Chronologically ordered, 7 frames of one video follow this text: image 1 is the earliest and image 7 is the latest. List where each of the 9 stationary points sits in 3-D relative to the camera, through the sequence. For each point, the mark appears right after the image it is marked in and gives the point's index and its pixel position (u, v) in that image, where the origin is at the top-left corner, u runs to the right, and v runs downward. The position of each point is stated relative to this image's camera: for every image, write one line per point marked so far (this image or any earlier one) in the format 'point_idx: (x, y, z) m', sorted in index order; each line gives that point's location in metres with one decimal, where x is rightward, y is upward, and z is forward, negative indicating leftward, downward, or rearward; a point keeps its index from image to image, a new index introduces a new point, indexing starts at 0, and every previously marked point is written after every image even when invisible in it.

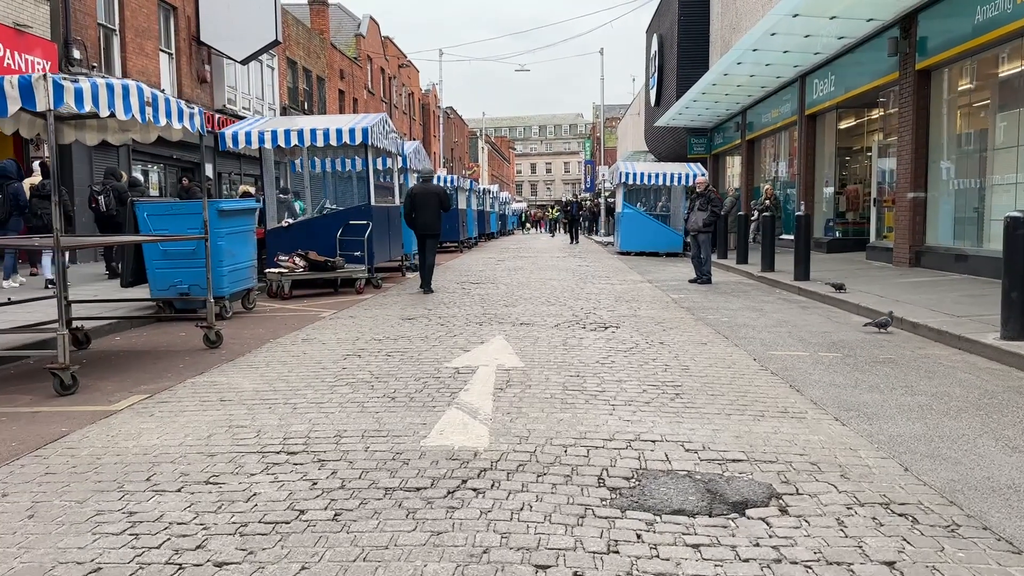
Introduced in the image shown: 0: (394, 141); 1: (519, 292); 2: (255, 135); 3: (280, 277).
0: (-2.2, +2.7, +15.0) m
1: (+0.1, 0.0, +11.9) m
2: (-4.1, +2.4, +13.1) m
3: (-3.4, +0.2, +11.9) m
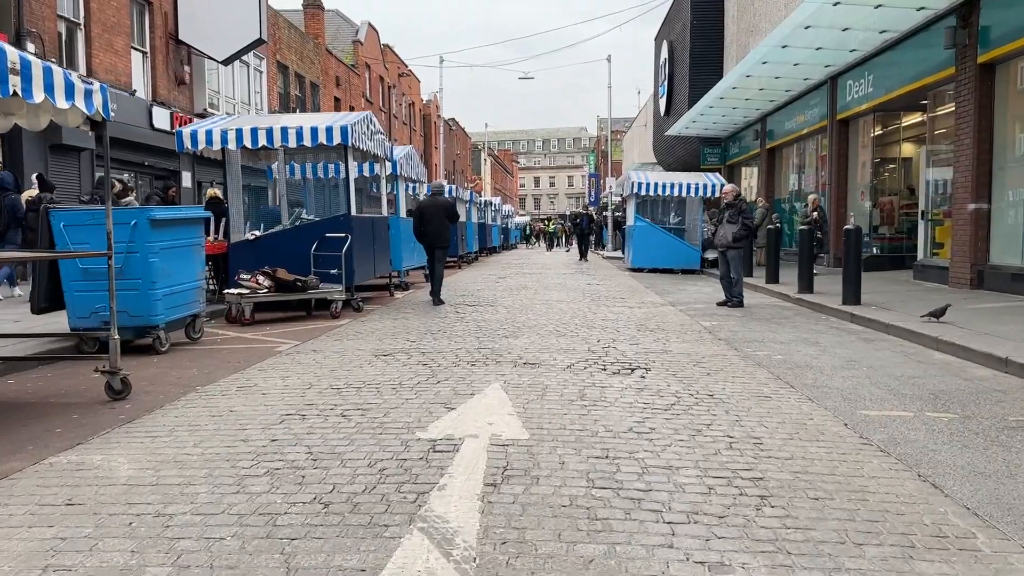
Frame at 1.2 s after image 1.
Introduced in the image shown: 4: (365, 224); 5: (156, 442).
0: (-2.1, +2.3, +13.3) m
1: (+0.2, -0.4, +10.1) m
2: (-4.1, +2.1, +11.3) m
3: (-3.4, -0.1, +10.1) m
4: (-2.2, +0.9, +12.1) m
5: (-2.0, -0.9, +4.5) m
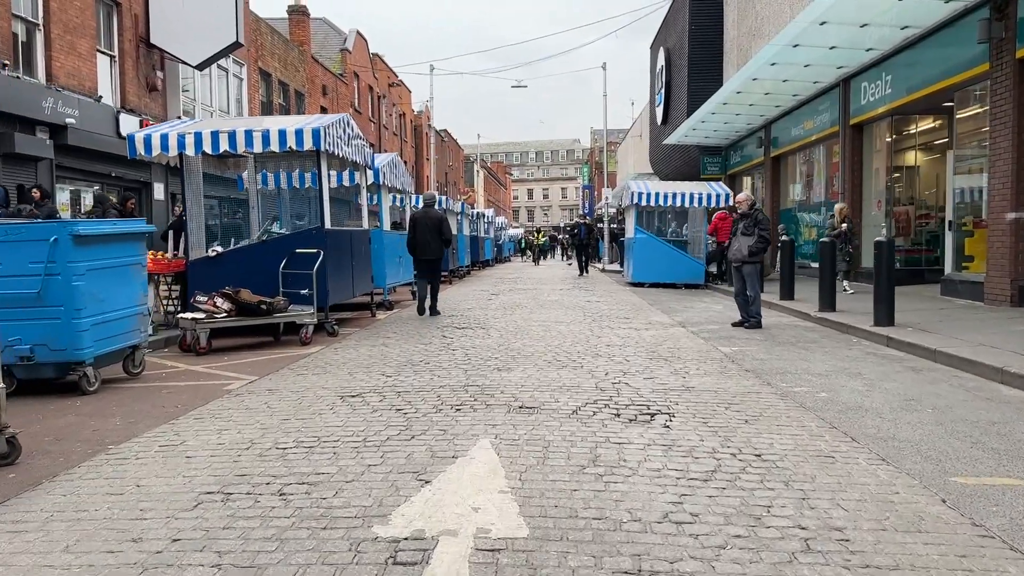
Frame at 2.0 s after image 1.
0: (-2.2, +2.0, +12.1) m
1: (+0.1, -0.6, +8.9) m
2: (-4.2, +1.8, +10.1) m
3: (-3.4, -0.4, +8.9) m
4: (-2.3, +0.7, +10.9) m
5: (-2.0, -1.0, +3.3) m
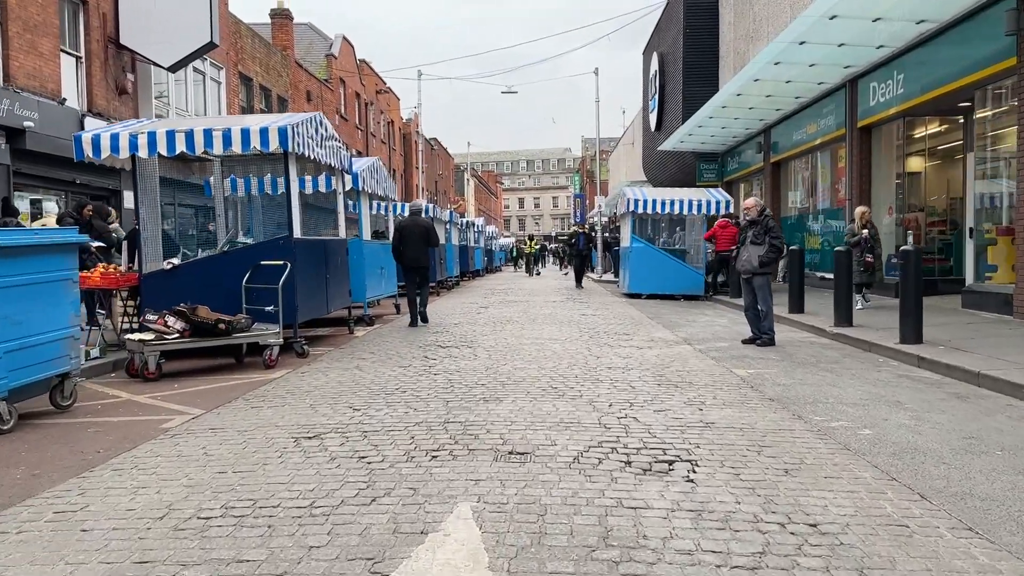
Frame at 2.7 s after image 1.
0: (-2.4, +1.8, +11.1) m
1: (0.0, -0.8, +7.9) m
2: (-4.3, +1.7, +9.1) m
3: (-3.5, -0.6, +7.8) m
4: (-2.4, +0.5, +9.9) m
5: (-2.0, -1.1, +2.3) m
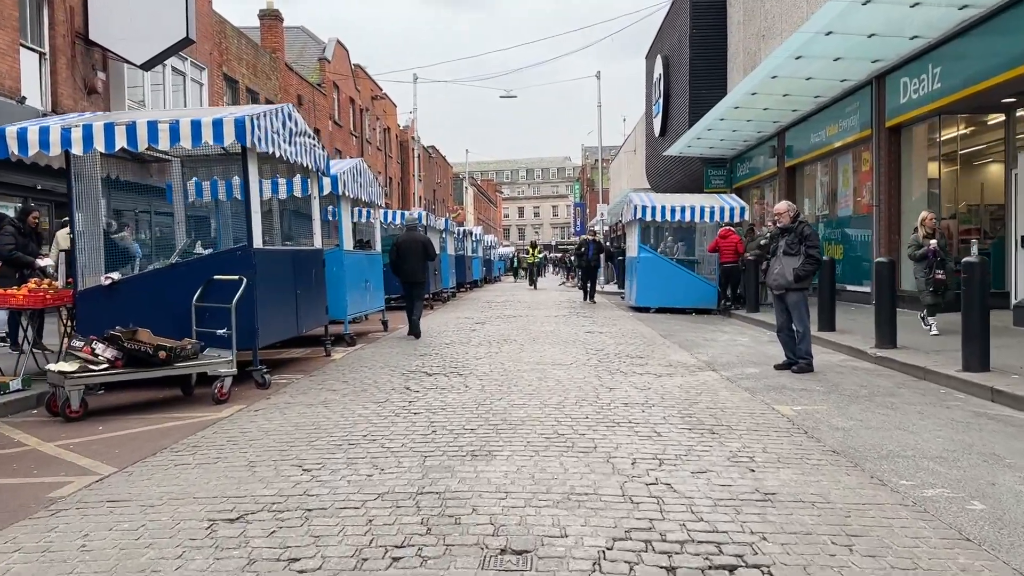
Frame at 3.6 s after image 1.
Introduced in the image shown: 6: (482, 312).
0: (-2.4, +1.6, +9.8) m
1: (0.0, -0.9, +6.6) m
2: (-4.3, +1.5, +7.8) m
3: (-3.6, -0.7, +6.5) m
4: (-2.4, +0.3, +8.6) m
5: (-2.1, -1.2, +0.9) m
6: (-0.6, -0.5, +17.3) m
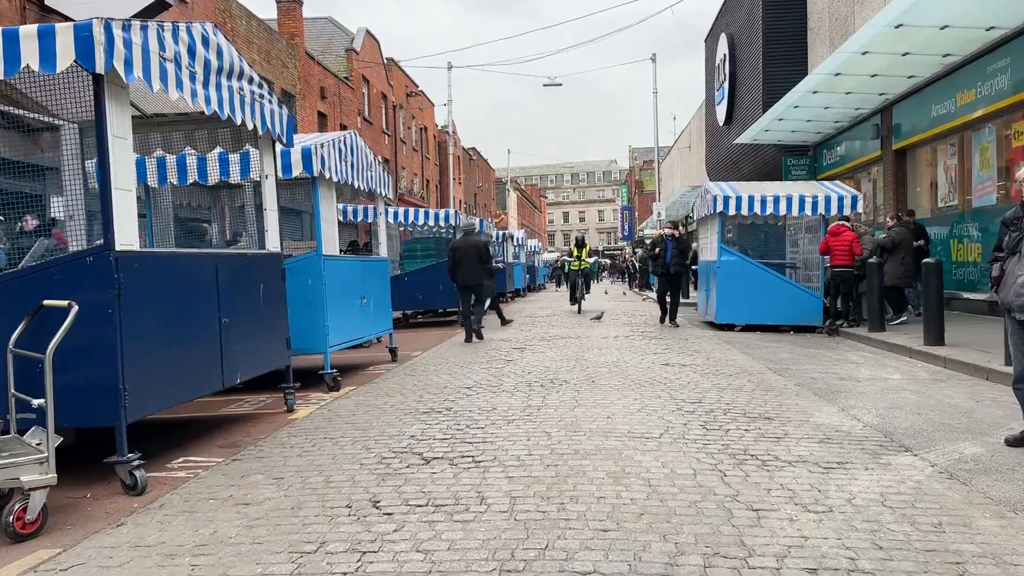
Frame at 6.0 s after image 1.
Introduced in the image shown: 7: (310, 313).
0: (-2.0, +1.4, +6.5) m
1: (+0.2, -1.1, +3.2) m
2: (-4.1, +1.3, +4.6) m
3: (-3.3, -0.9, +3.3) m
4: (-2.1, +0.1, +5.3) m
5: (-2.1, -1.3, -2.4) m
6: (+0.2, -0.7, +13.9) m
7: (-1.9, -0.2, +7.9) m
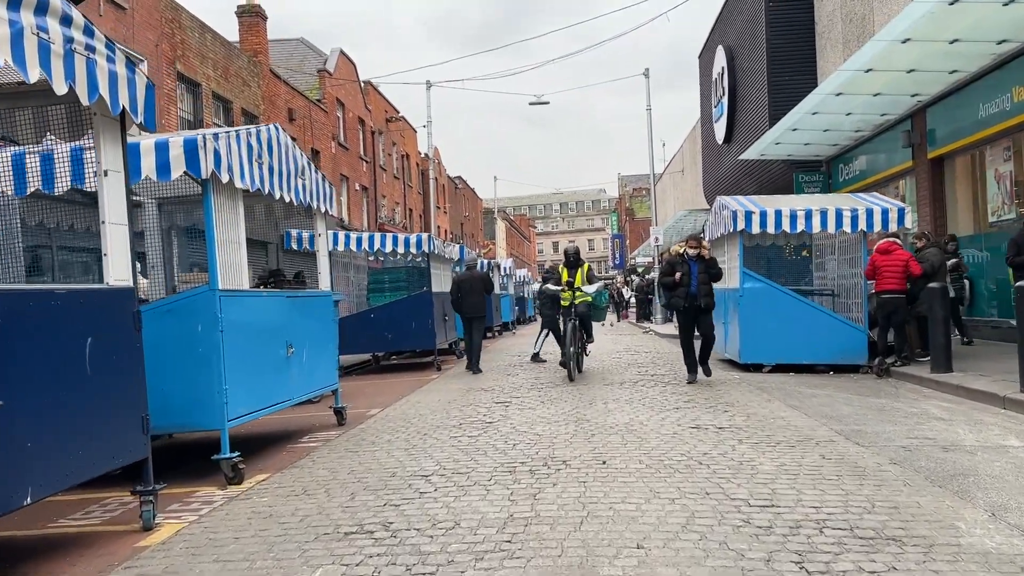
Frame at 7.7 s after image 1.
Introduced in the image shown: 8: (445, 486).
0: (-2.2, +1.2, +4.3) m
1: (+0.1, -1.2, +0.9) m
2: (-4.2, +1.0, +2.4) m
3: (-3.5, -1.1, +0.9) m
4: (-2.3, -0.1, +3.0) m
5: (-2.2, -1.3, -4.7) m
6: (-0.1, -1.3, +11.6) m
7: (-2.1, -0.6, +5.6) m
8: (-0.3, -1.2, +5.0) m
